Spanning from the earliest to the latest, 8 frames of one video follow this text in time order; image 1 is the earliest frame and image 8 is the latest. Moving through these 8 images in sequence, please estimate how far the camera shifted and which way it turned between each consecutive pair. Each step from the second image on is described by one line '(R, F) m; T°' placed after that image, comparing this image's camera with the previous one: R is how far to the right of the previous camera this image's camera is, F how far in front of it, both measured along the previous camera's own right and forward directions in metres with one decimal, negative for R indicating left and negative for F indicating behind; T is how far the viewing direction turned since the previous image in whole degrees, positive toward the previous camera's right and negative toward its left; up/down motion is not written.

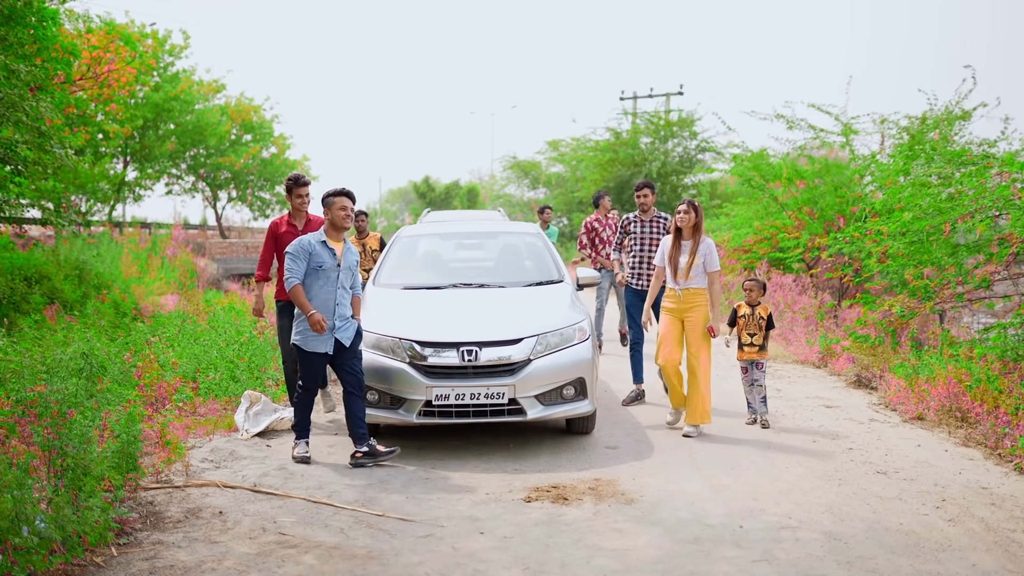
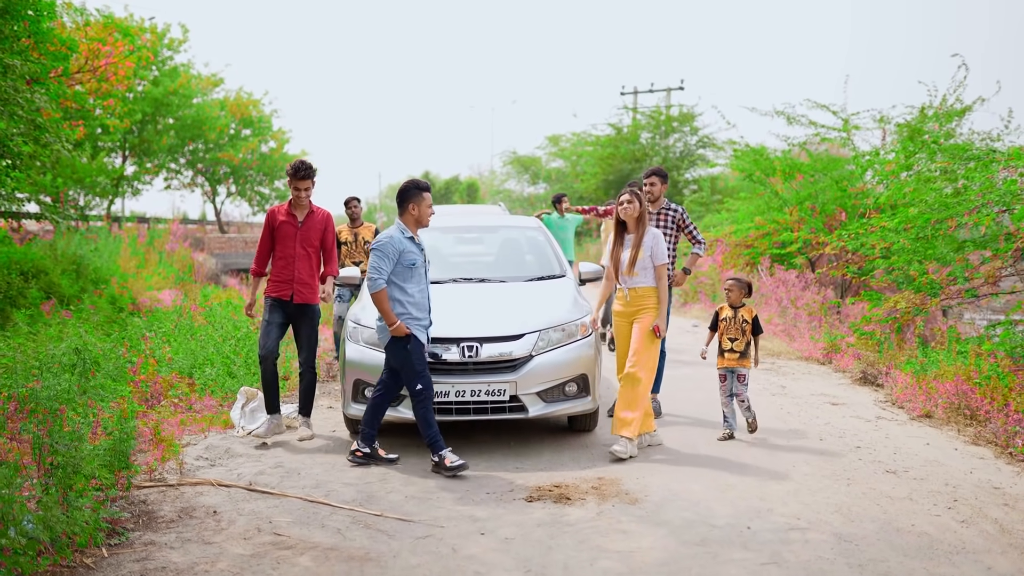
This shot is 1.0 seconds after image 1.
(0.0, +0.1) m; 0°
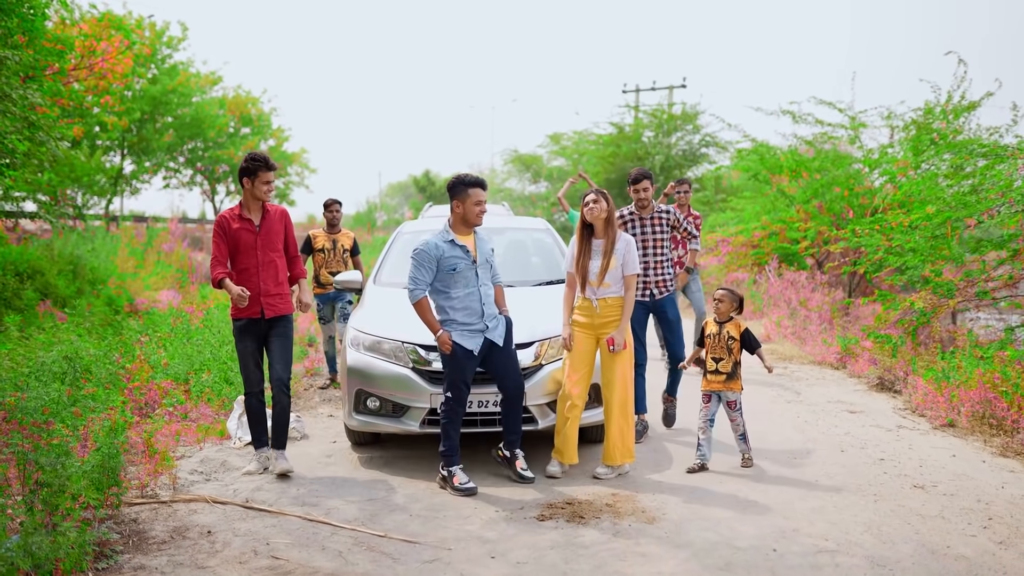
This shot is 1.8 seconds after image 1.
(-0.1, +0.3) m; 0°
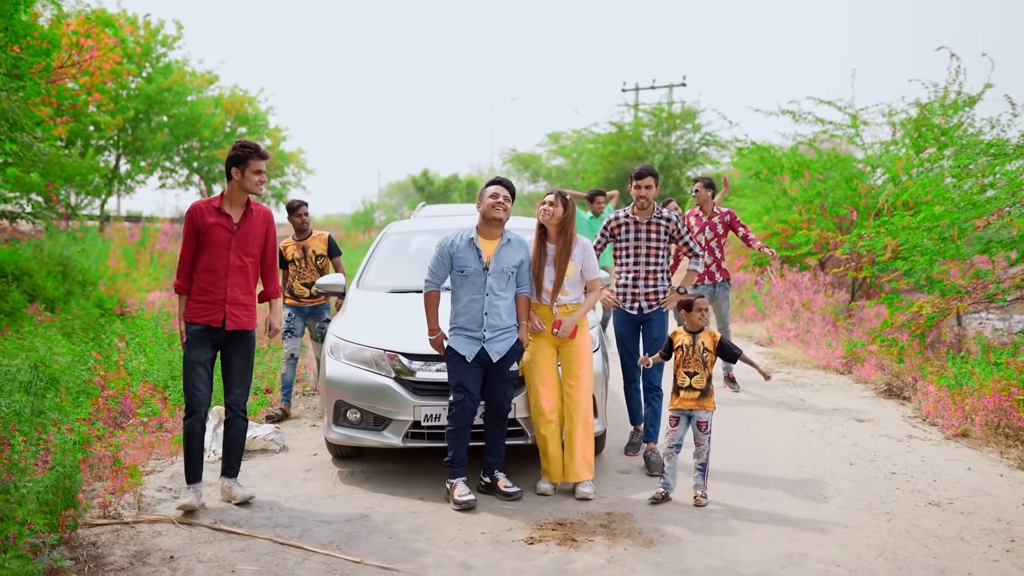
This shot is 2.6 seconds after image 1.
(+0.1, +0.3) m; 0°
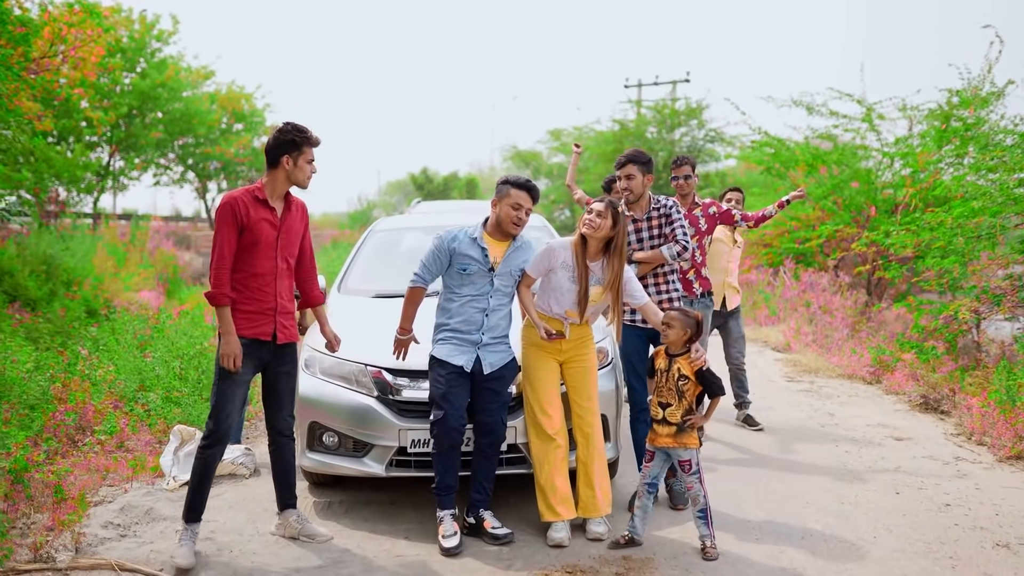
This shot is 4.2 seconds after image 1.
(0.0, +0.7) m; 0°
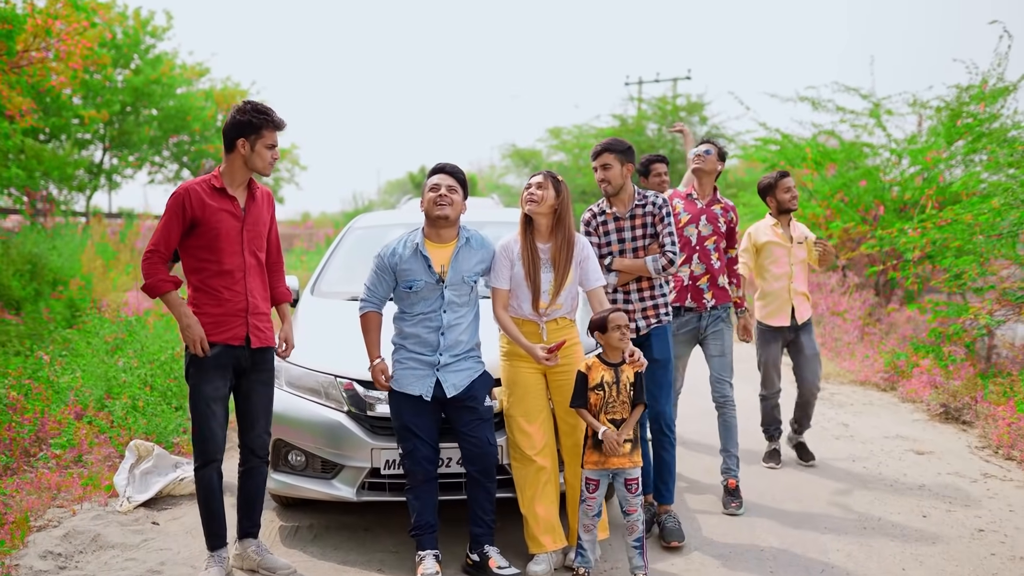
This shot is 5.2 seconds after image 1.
(+0.1, +0.5) m; 0°
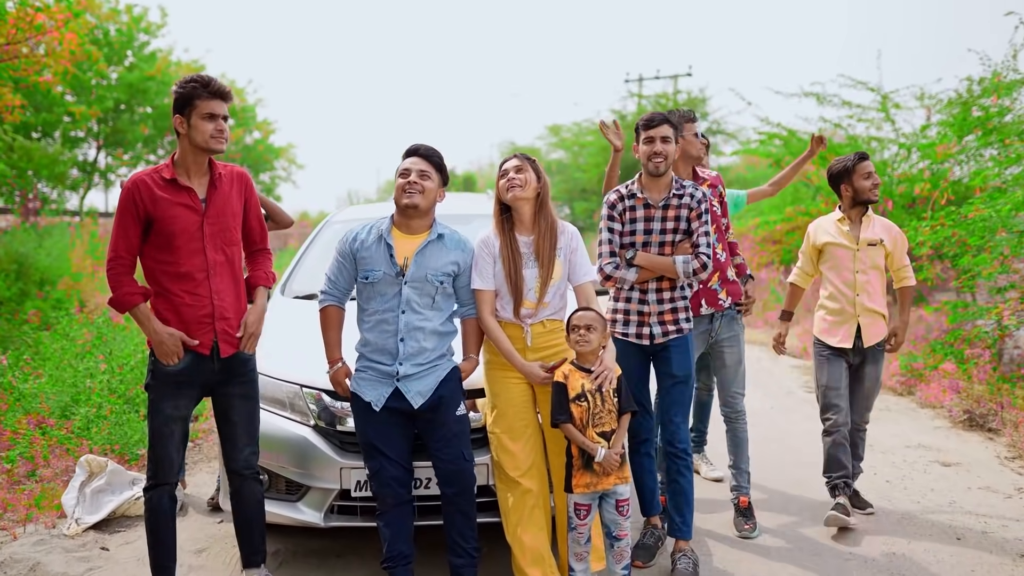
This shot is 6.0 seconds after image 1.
(+0.1, +0.5) m; 0°
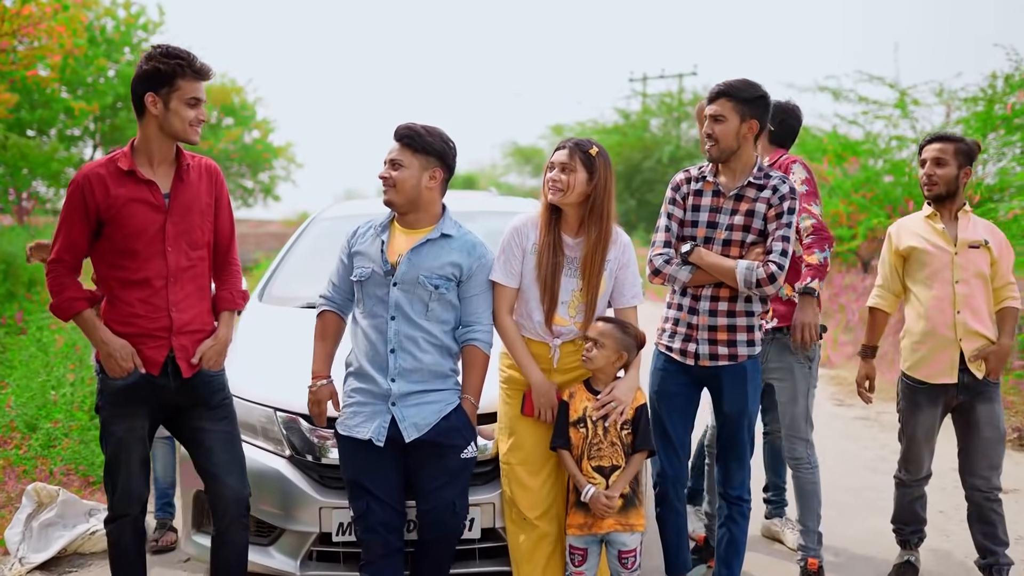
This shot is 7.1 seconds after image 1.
(0.0, +0.6) m; 0°
